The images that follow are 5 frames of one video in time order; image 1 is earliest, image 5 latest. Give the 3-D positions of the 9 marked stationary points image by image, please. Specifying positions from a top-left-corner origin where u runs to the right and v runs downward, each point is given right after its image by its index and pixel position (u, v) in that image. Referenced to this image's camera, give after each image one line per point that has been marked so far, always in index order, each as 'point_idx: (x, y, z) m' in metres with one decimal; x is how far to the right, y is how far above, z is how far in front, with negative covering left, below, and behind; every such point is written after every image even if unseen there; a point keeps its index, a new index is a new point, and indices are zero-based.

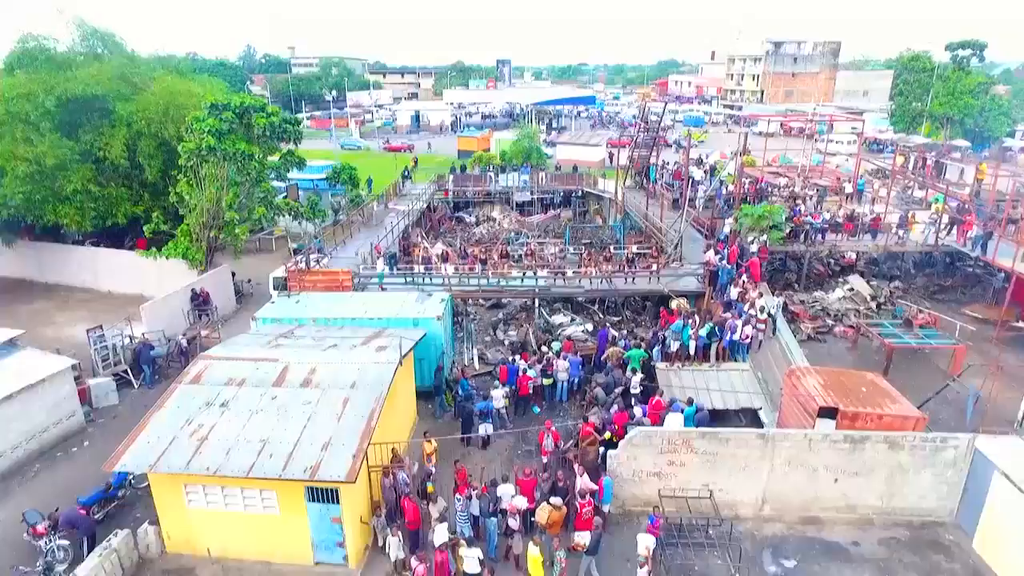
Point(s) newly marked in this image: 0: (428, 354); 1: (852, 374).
0: (-2.0, -1.6, +16.3) m
1: (+6.6, -1.7, +13.5) m
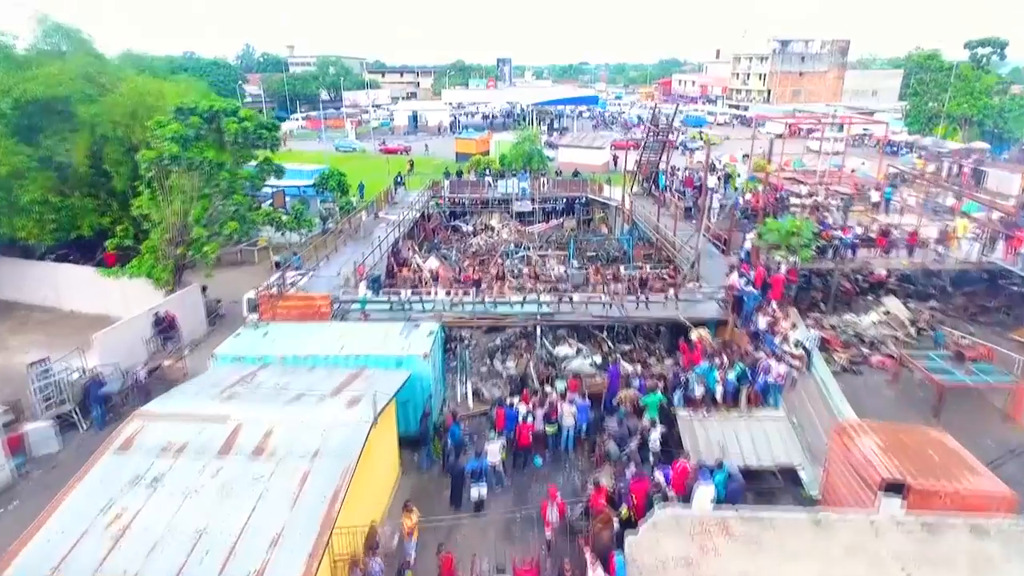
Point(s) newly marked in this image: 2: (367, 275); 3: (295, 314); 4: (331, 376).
0: (-2.0, -2.2, +14.2) m
1: (+6.5, -2.4, +11.3) m
2: (-4.0, +0.4, +19.1) m
3: (-5.4, -0.6, +17.1) m
4: (-3.4, -1.7, +13.0) m
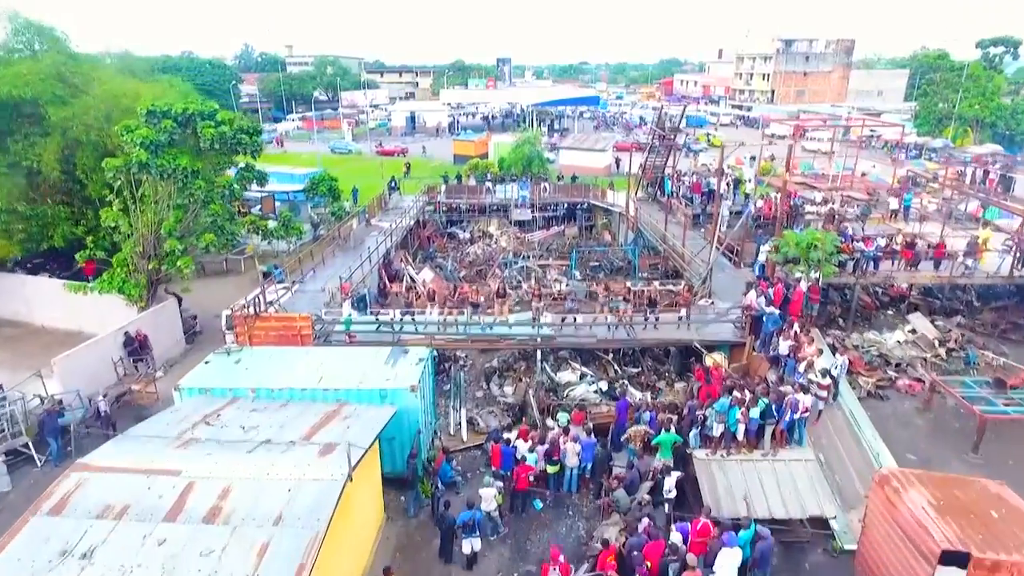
0: (-2.0, -2.7, +12.8) m
1: (+6.5, -2.8, +9.9) m
2: (-4.1, -0.1, +17.7) m
3: (-5.4, -1.1, +15.7) m
4: (-3.4, -2.1, +11.6) m
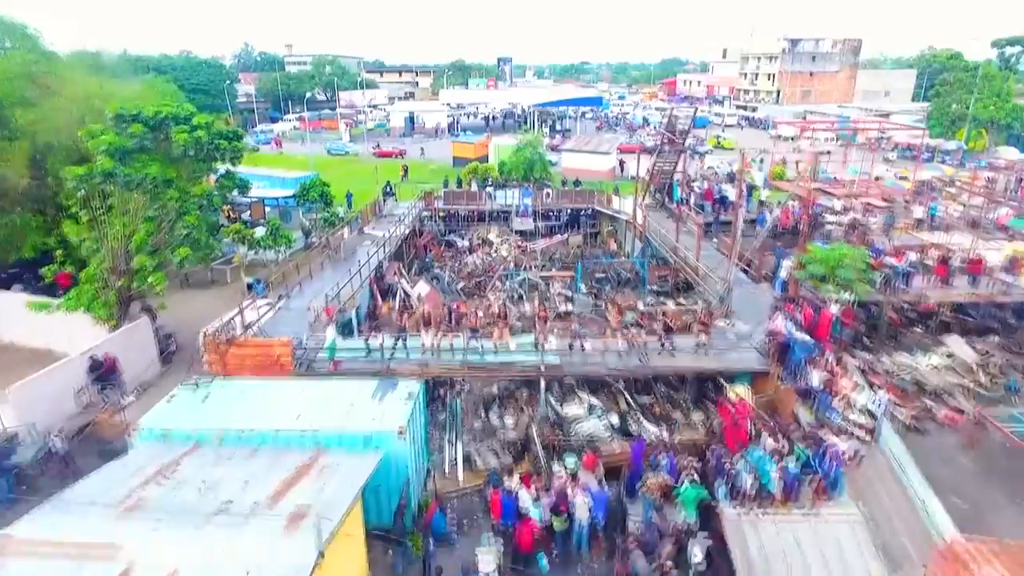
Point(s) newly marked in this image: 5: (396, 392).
0: (-2.0, -3.1, +11.3) m
1: (+6.5, -3.3, +8.4) m
2: (-4.1, -0.6, +16.2) m
3: (-5.4, -1.6, +14.2) m
4: (-3.4, -2.6, +10.1) m
5: (-2.1, -1.9, +12.5) m
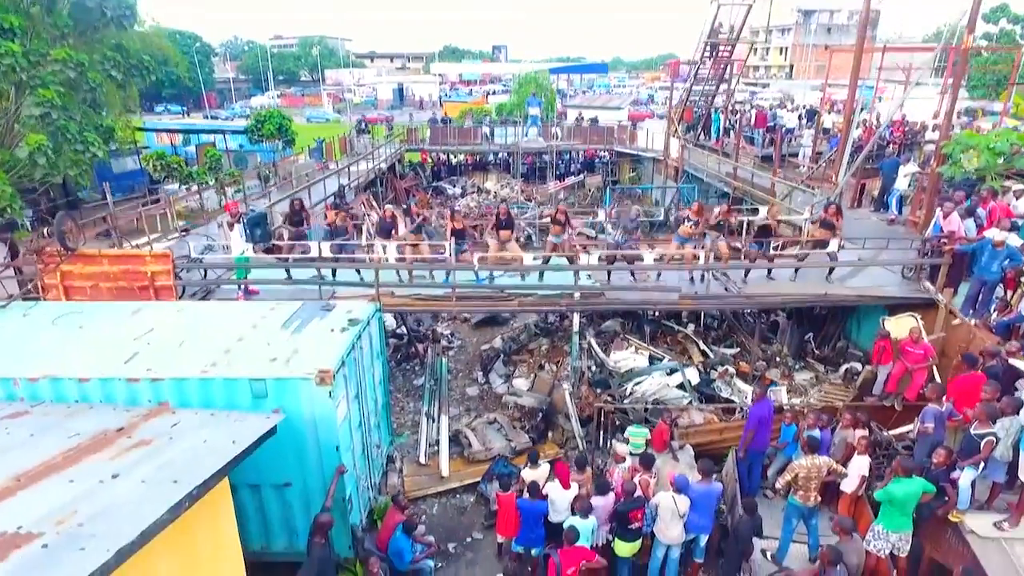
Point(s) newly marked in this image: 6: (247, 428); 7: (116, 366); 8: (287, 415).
0: (-1.8, -1.6, +5.9) m
1: (+6.7, -1.7, +3.1) m
2: (-3.9, +1.0, +10.8) m
3: (-5.2, 0.0, +8.8) m
4: (-3.2, -1.0, +4.7) m
5: (-1.9, -0.3, +7.1) m
6: (-1.9, -1.0, +5.1) m
7: (-3.4, -0.7, +5.9) m
8: (-1.8, -1.0, +5.7) m
